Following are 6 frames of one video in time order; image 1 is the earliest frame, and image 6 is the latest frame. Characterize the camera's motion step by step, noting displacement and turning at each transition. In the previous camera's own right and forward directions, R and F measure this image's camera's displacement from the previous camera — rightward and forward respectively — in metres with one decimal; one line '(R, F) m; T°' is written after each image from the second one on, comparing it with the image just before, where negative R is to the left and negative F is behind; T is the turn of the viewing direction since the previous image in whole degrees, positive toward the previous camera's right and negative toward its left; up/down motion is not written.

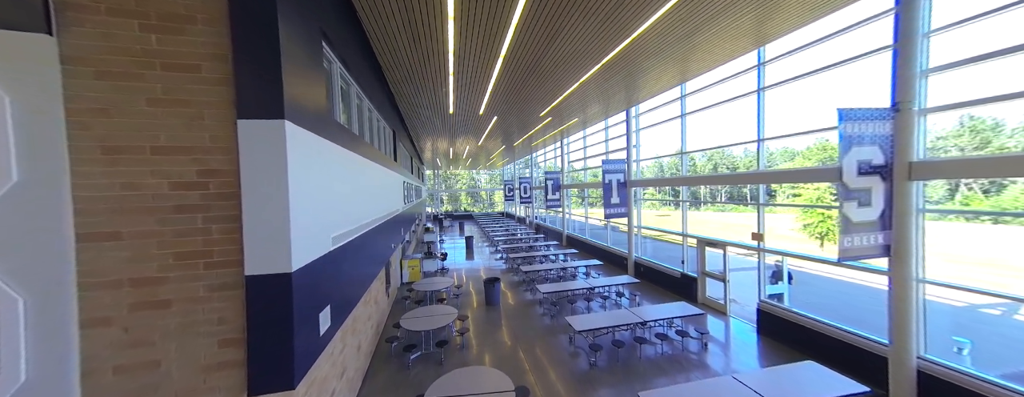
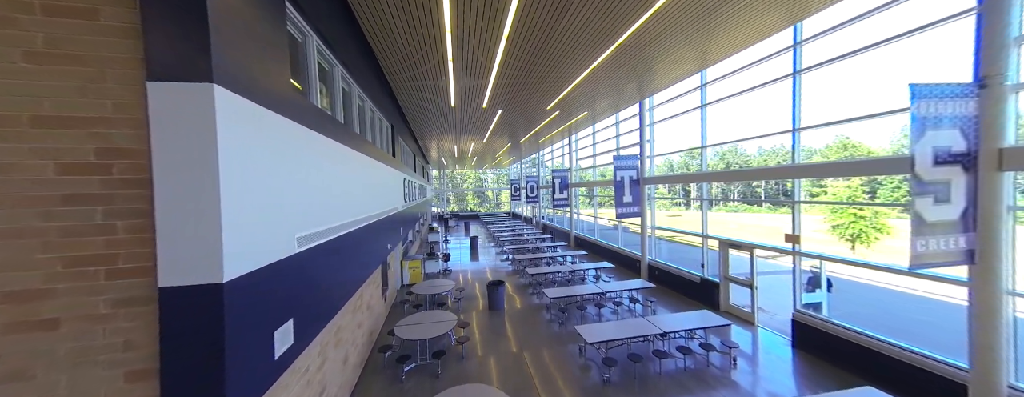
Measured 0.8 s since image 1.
(0.0, +0.4) m; -1°
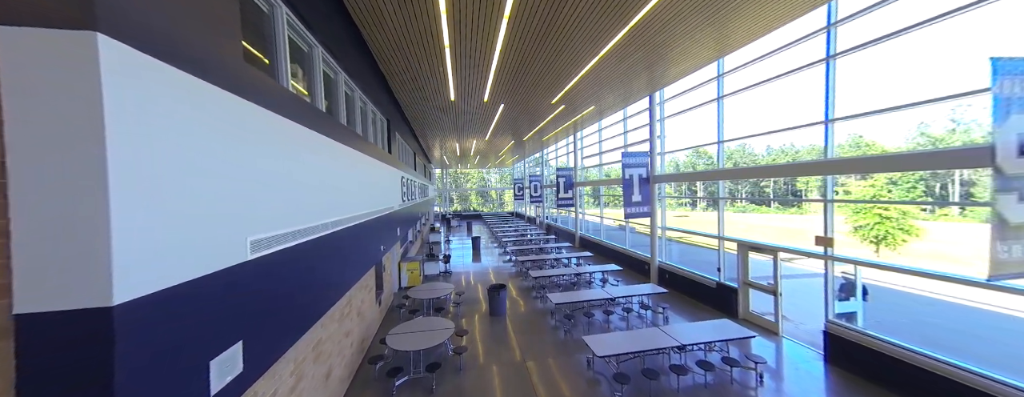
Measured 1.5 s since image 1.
(0.0, +0.4) m; -1°
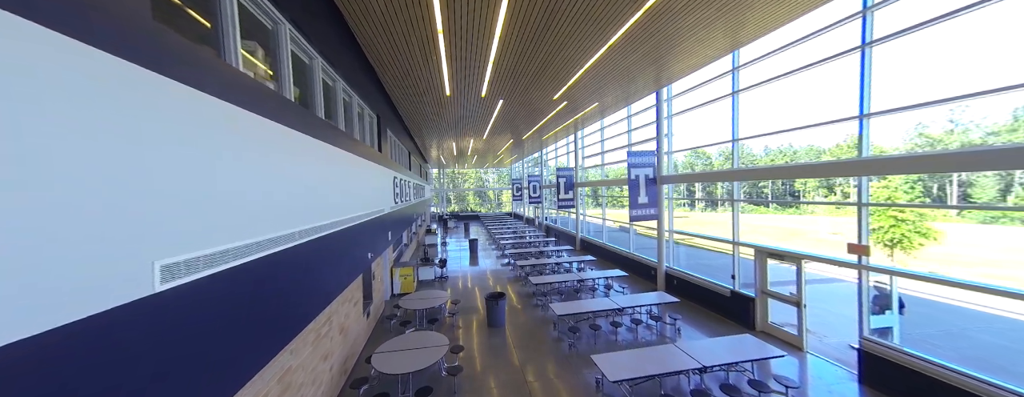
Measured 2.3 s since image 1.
(0.0, +0.4) m; 0°
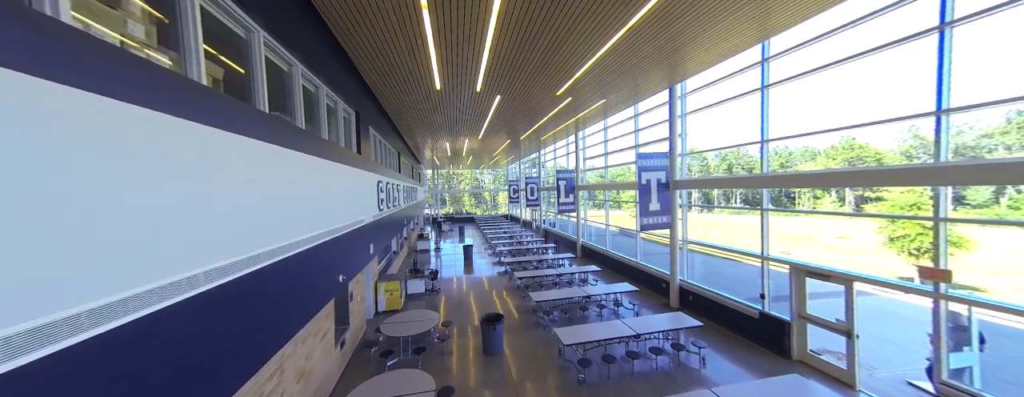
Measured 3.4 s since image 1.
(-0.1, +0.7) m; +1°
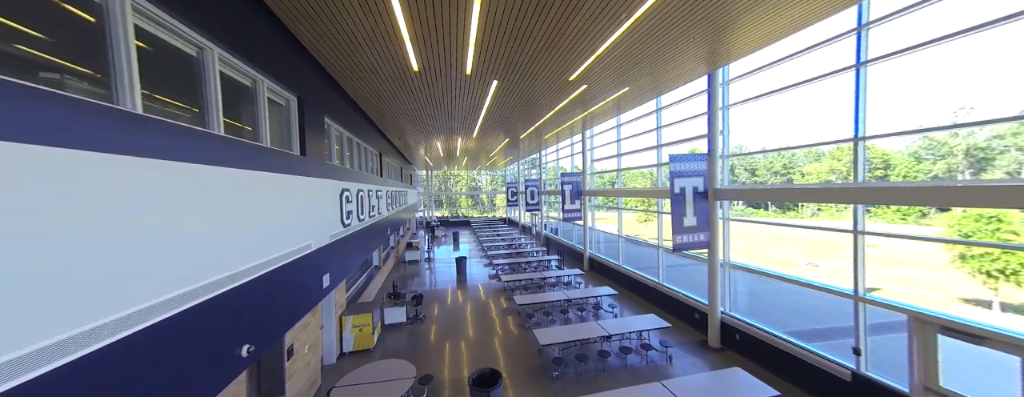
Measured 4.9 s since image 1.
(0.0, +1.4) m; 0°
